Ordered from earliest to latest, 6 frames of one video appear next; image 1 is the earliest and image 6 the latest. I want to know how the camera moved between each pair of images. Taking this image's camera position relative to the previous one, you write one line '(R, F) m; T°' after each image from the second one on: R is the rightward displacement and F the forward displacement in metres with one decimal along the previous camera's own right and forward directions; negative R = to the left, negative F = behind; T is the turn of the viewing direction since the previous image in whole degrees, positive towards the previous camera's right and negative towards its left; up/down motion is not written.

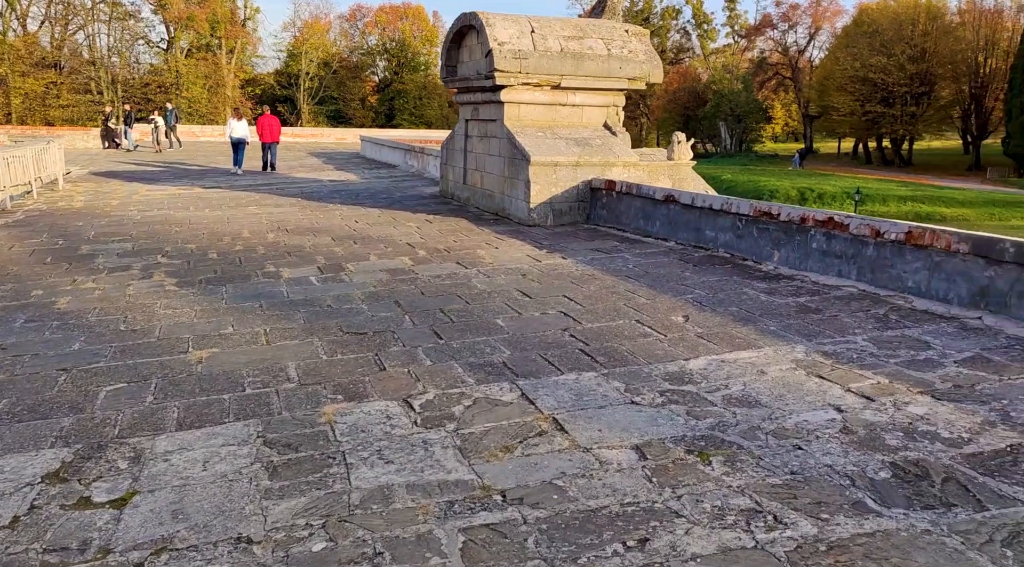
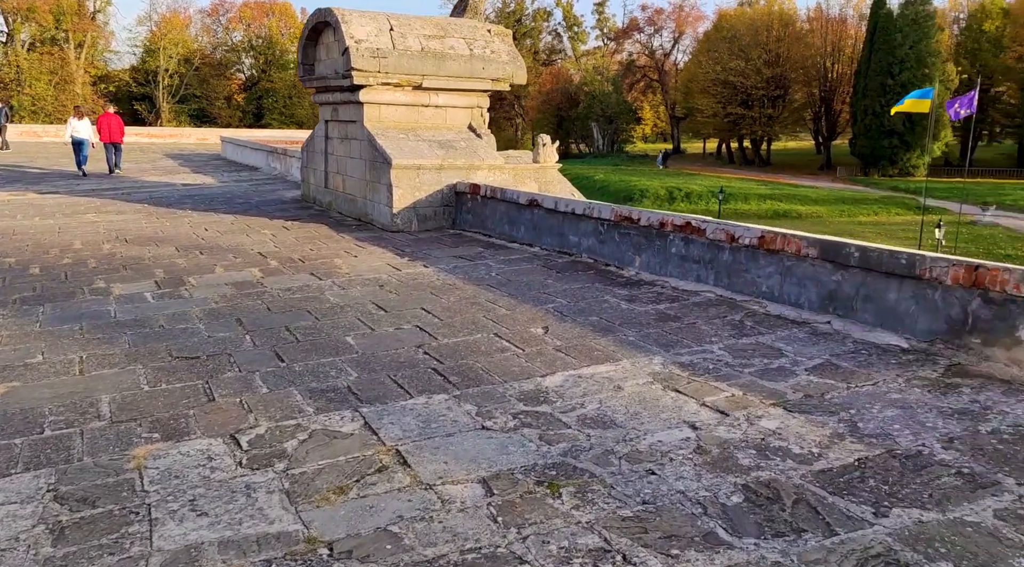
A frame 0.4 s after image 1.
(+0.1, +0.1) m; +8°
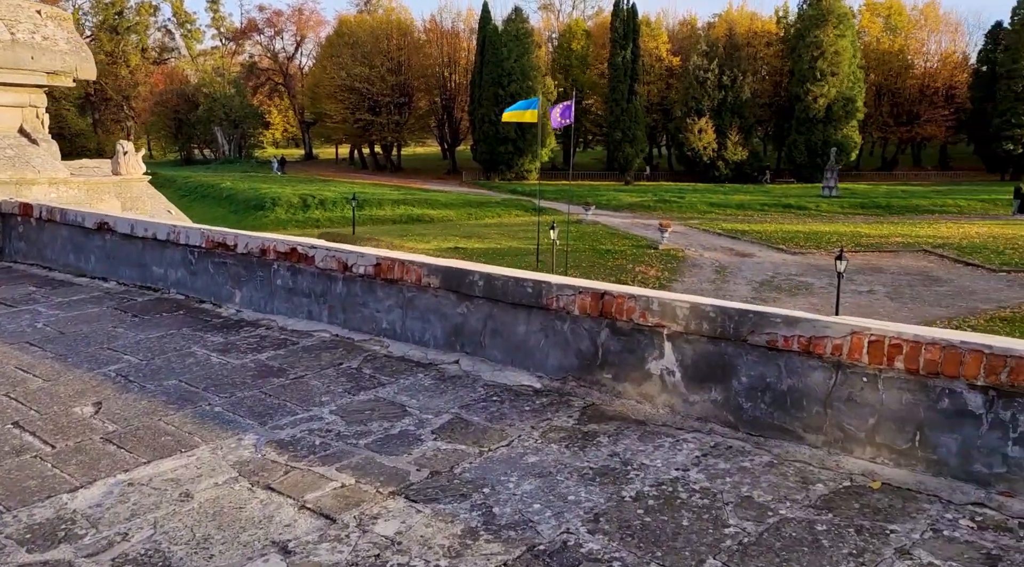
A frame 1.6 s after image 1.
(+0.3, +0.6) m; +22°
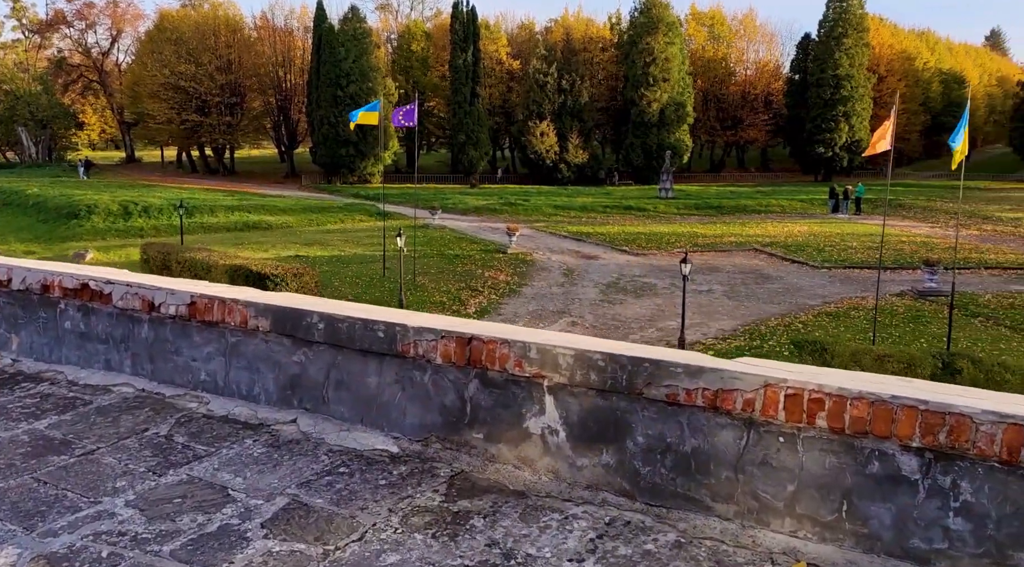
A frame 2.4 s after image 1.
(0.0, +0.5) m; +10°
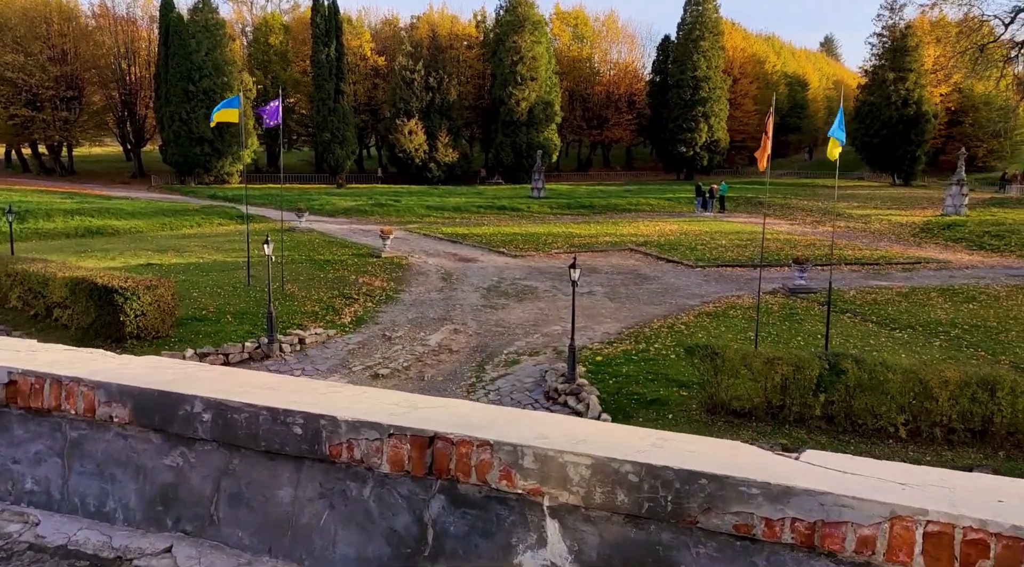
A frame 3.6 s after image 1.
(-0.2, +0.7) m; +8°
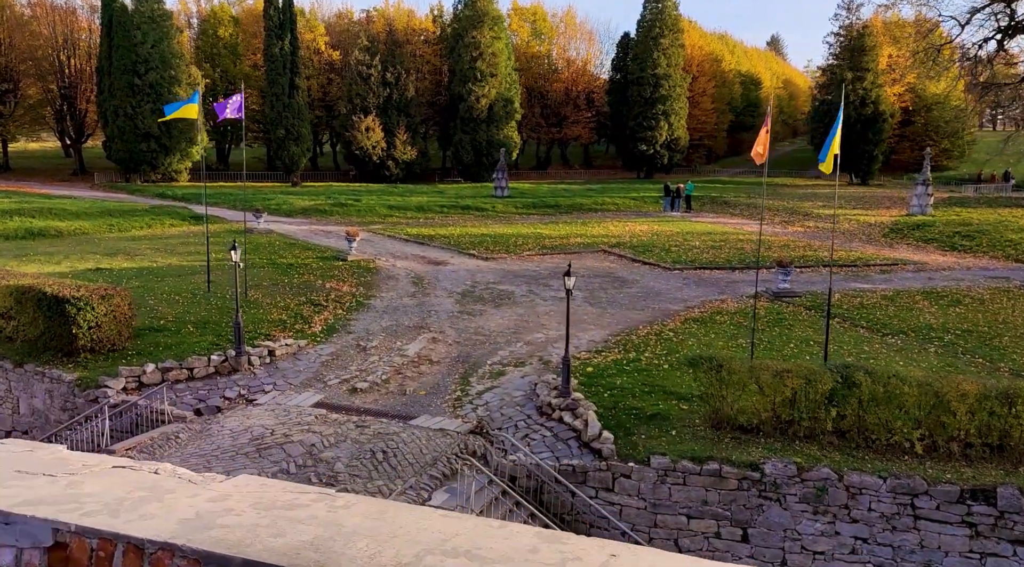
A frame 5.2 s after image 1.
(-0.6, +0.8) m; +3°
